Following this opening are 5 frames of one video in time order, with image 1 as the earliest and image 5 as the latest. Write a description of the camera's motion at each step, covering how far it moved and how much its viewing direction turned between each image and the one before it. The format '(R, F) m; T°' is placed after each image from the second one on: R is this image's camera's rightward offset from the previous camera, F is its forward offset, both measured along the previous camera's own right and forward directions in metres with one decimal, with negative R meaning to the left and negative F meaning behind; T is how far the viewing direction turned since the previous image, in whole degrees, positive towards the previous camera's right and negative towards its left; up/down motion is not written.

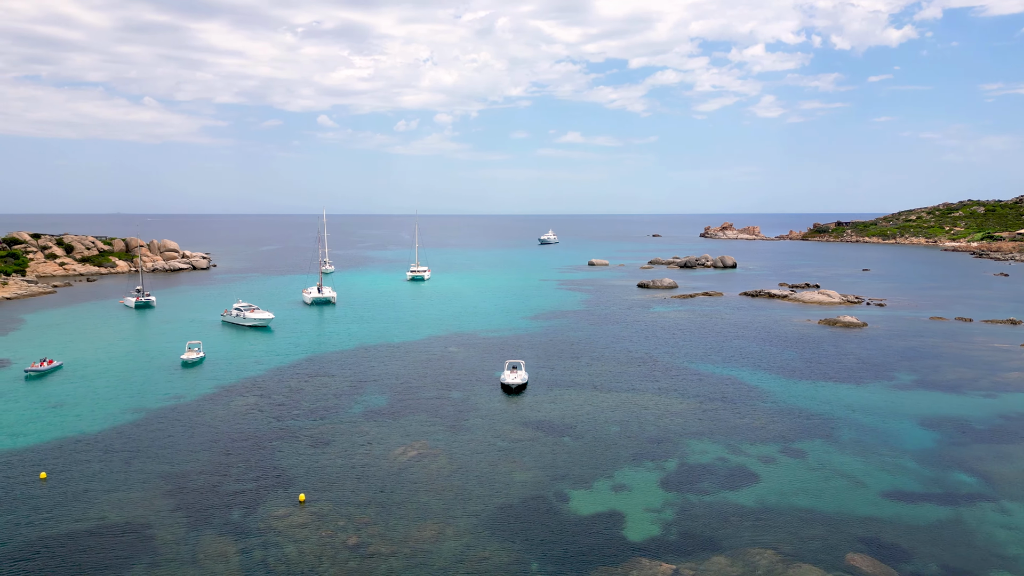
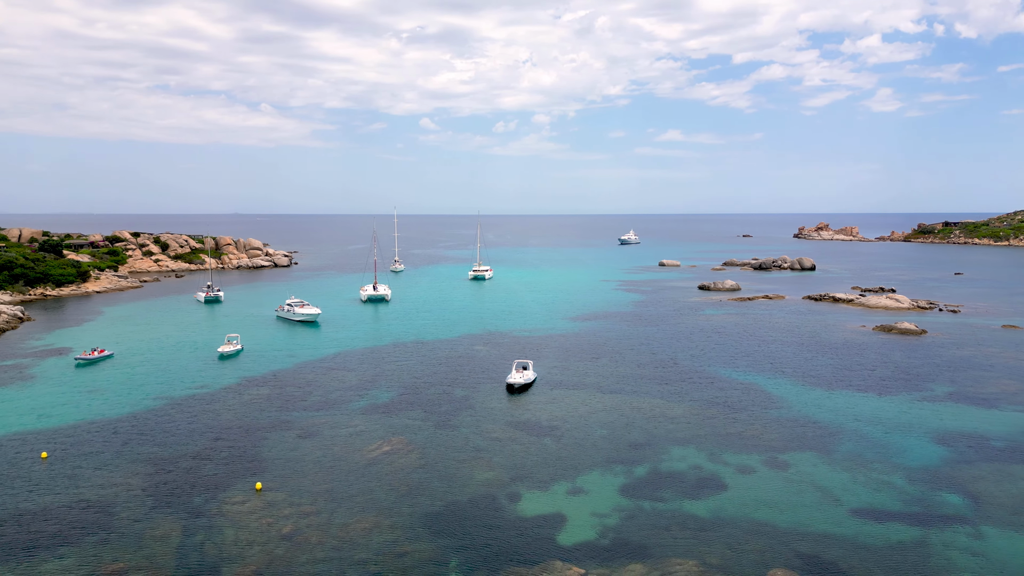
(+5.3, +0.2) m; -7°
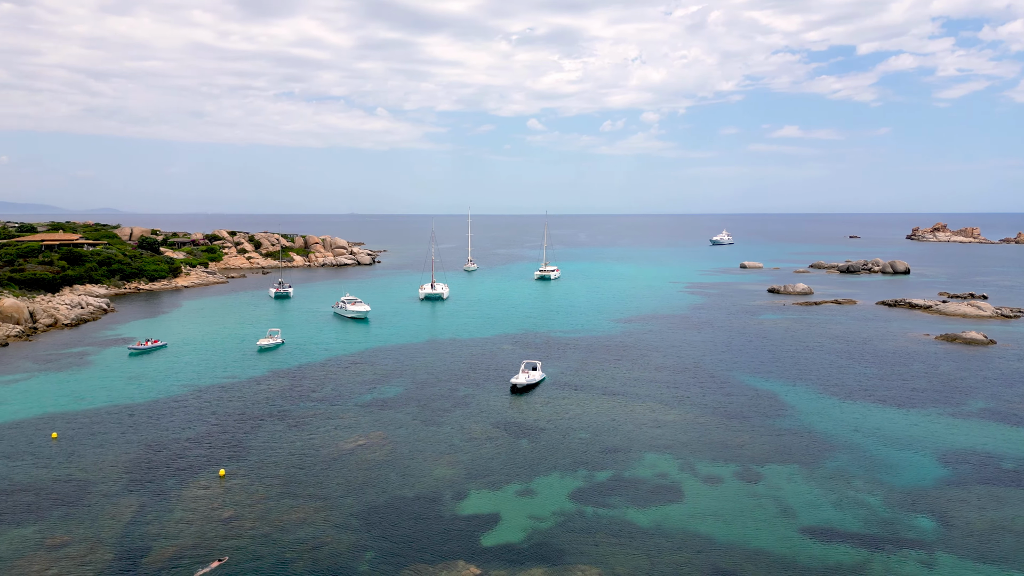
(+5.8, +0.3) m; -8°
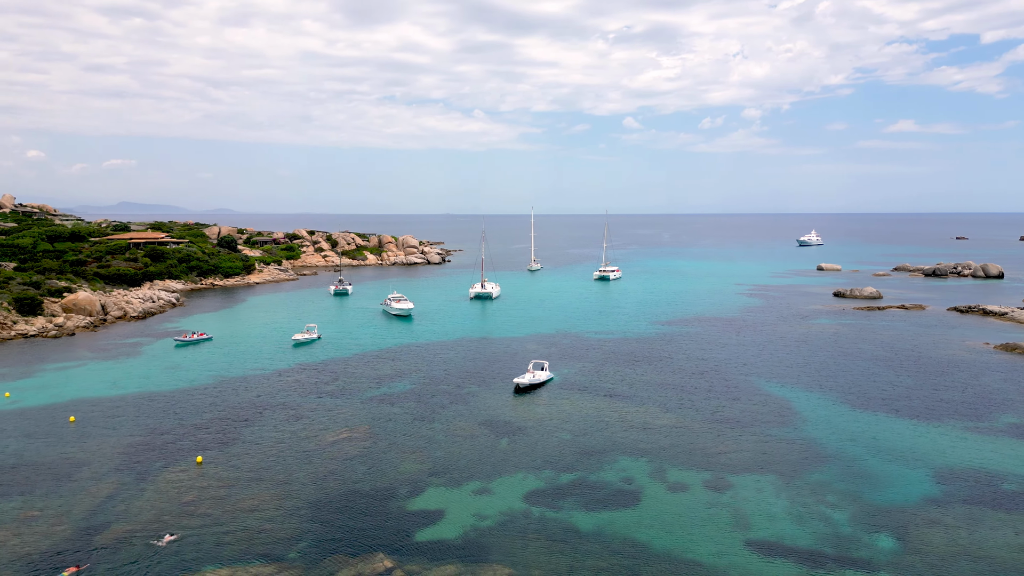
(+5.1, +0.2) m; -7°
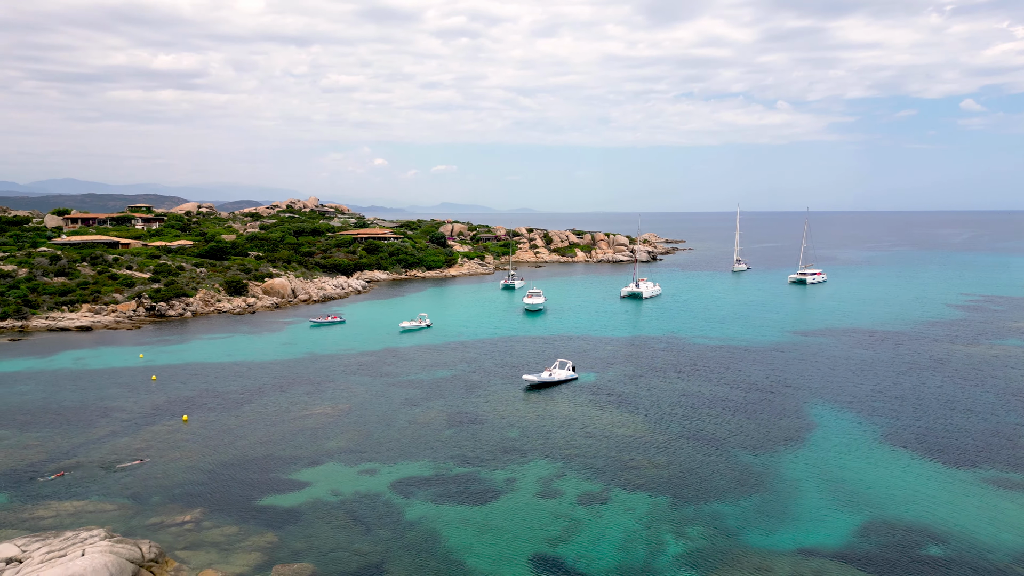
(+14.9, +2.7) m; -22°
